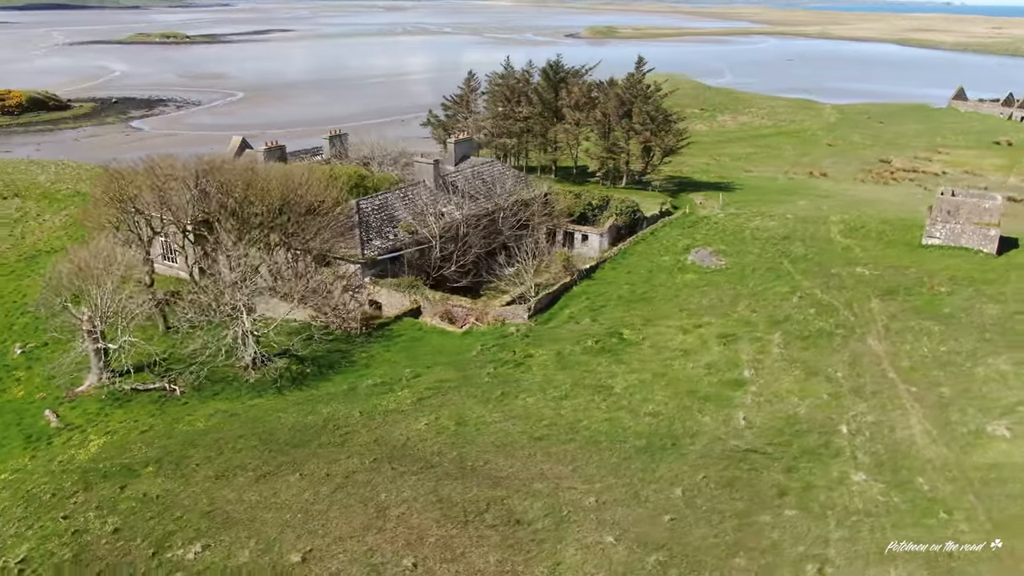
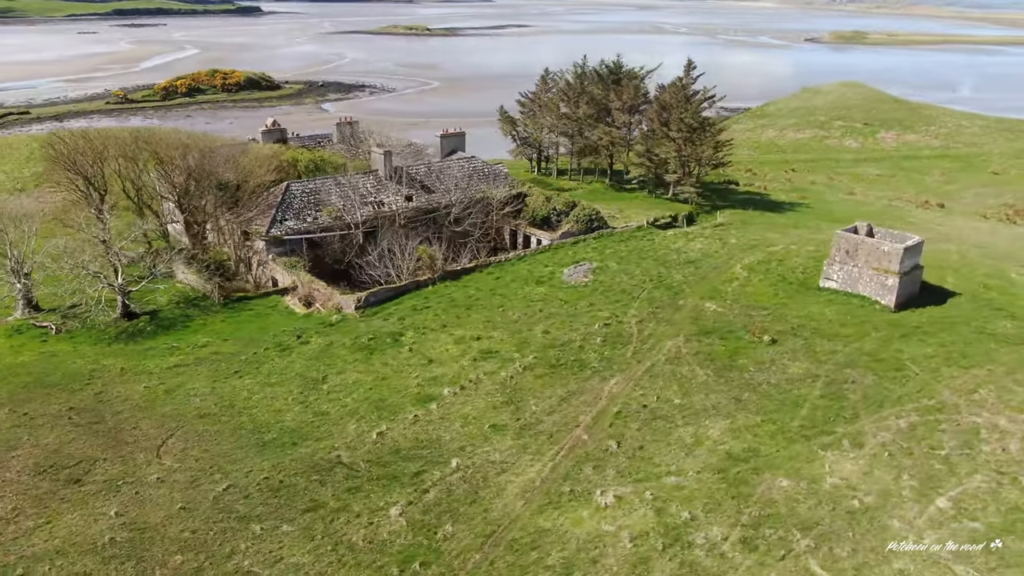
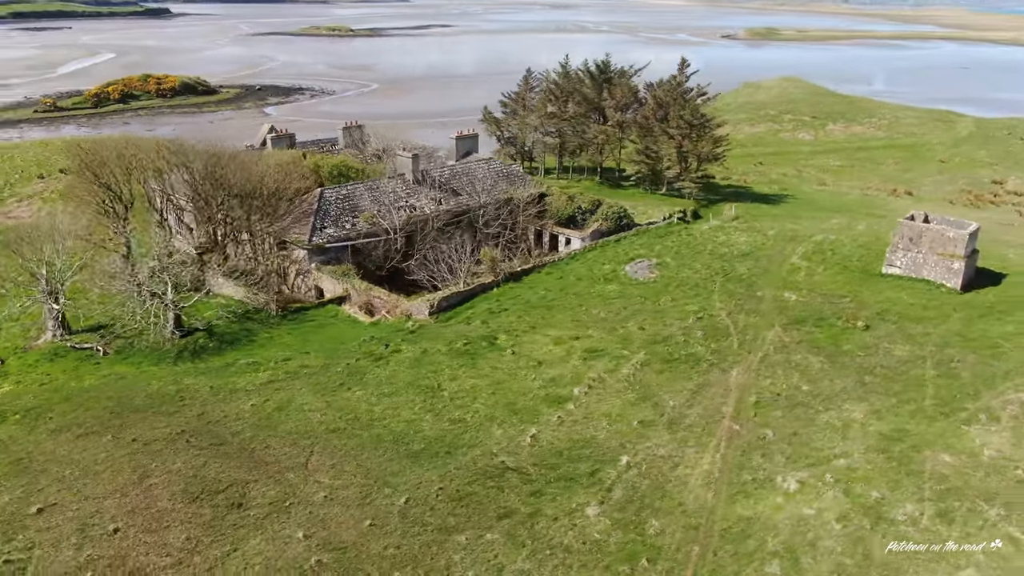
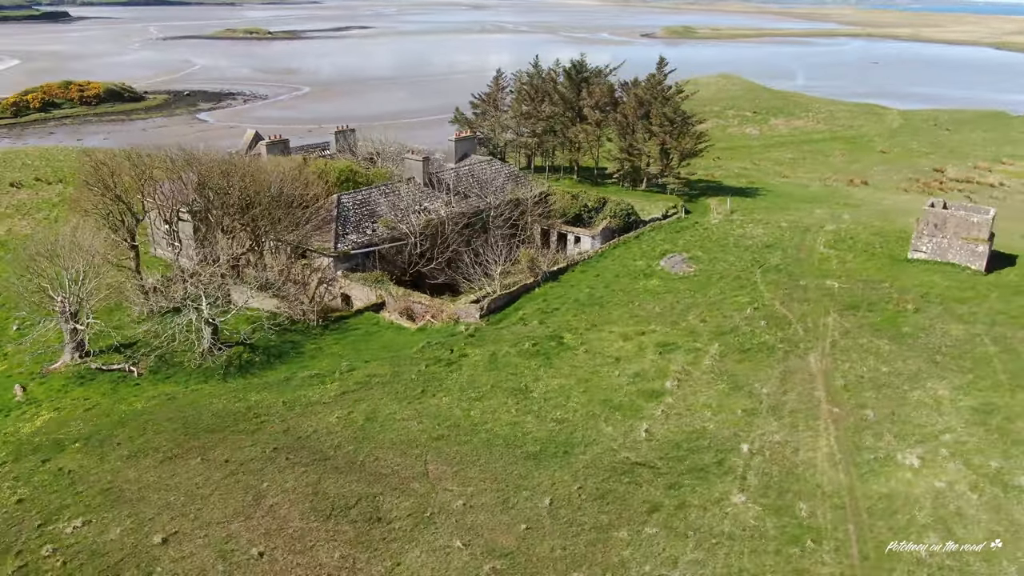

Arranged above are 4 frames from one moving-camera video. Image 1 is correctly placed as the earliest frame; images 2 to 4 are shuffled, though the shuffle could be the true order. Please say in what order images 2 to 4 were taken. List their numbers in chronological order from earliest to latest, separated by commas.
4, 3, 2
